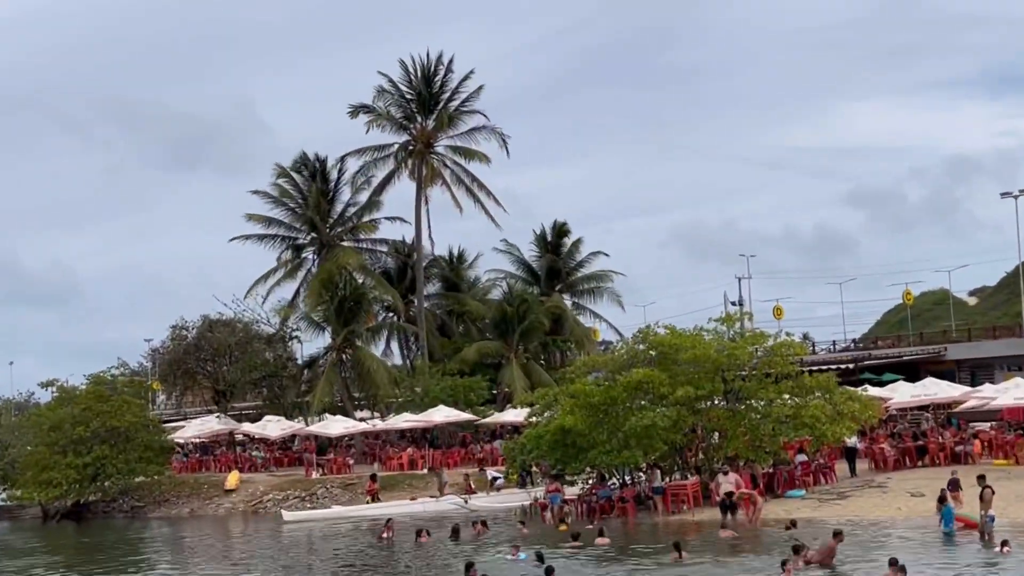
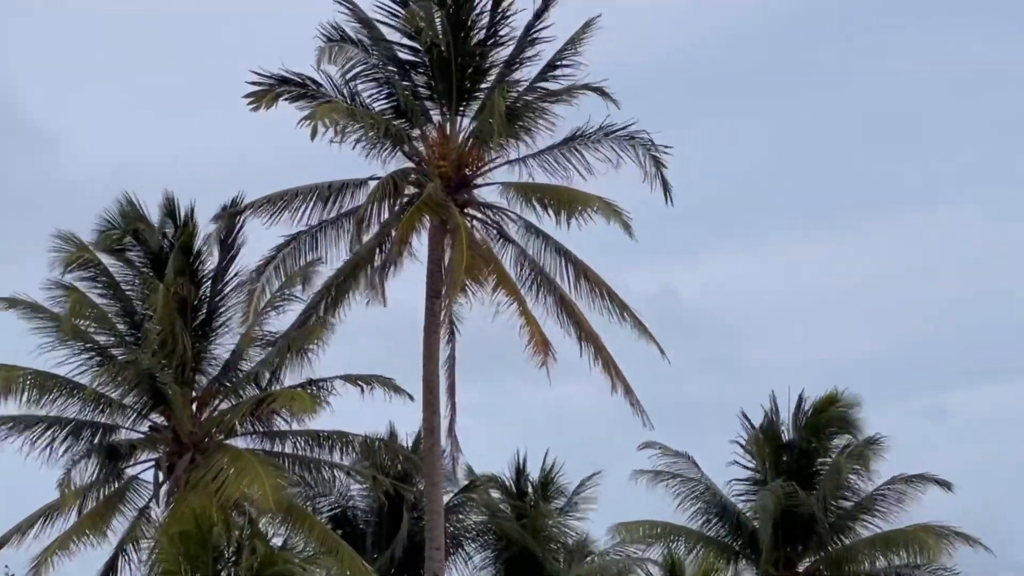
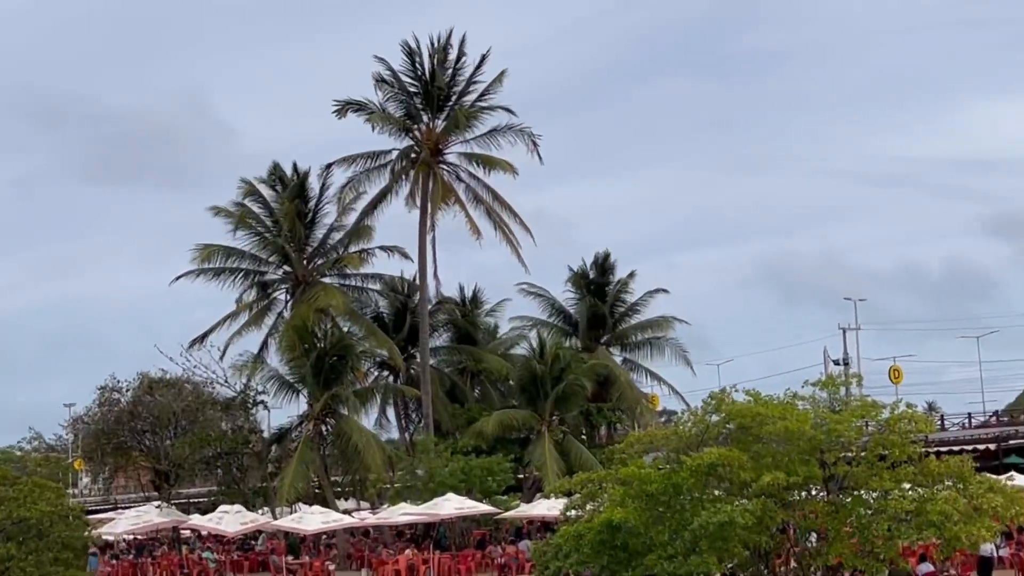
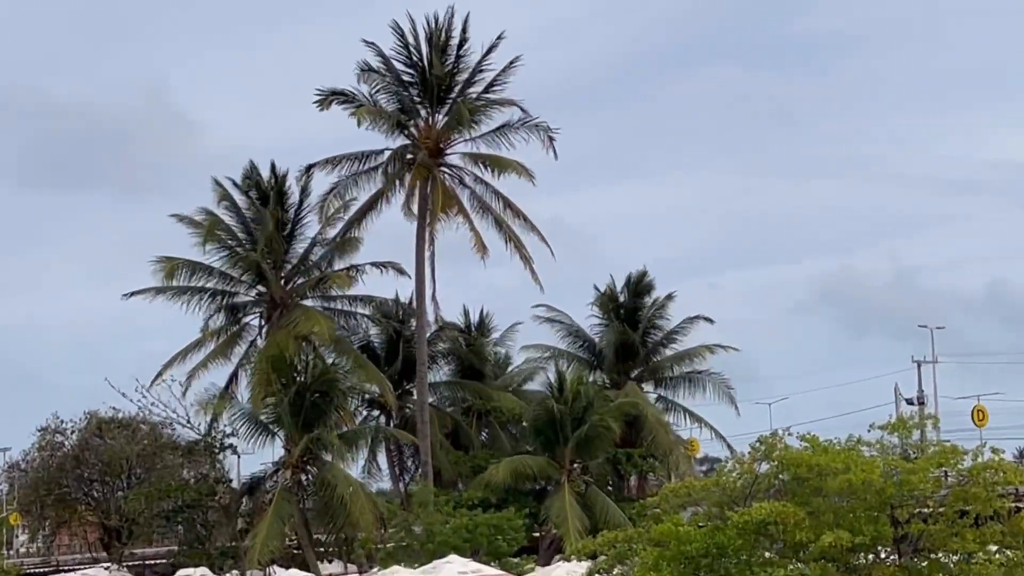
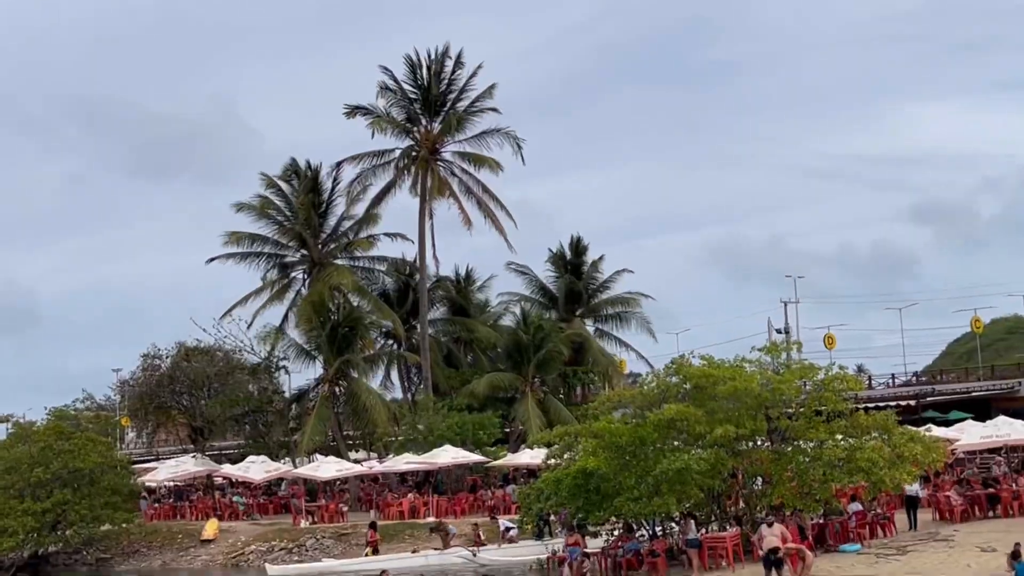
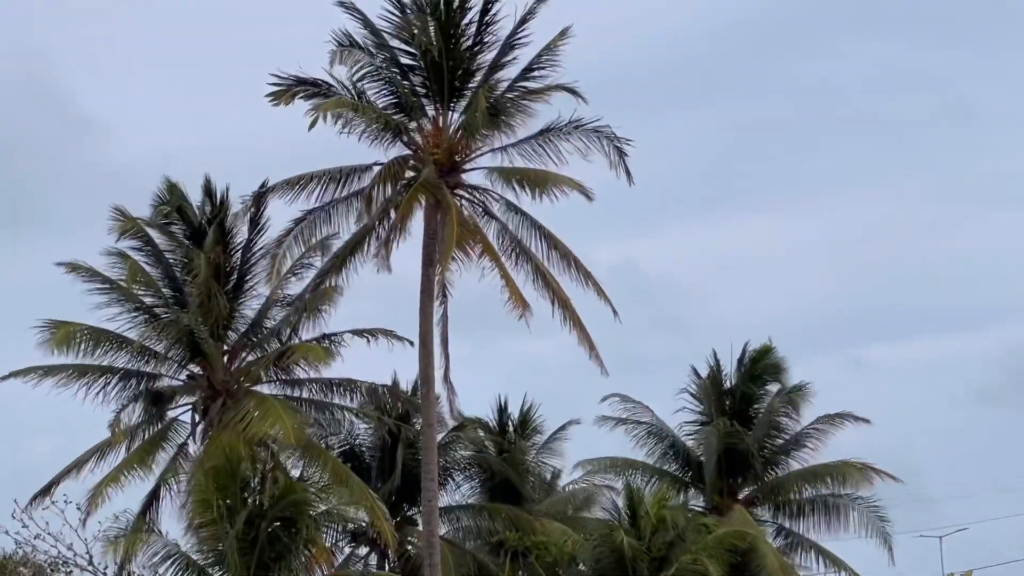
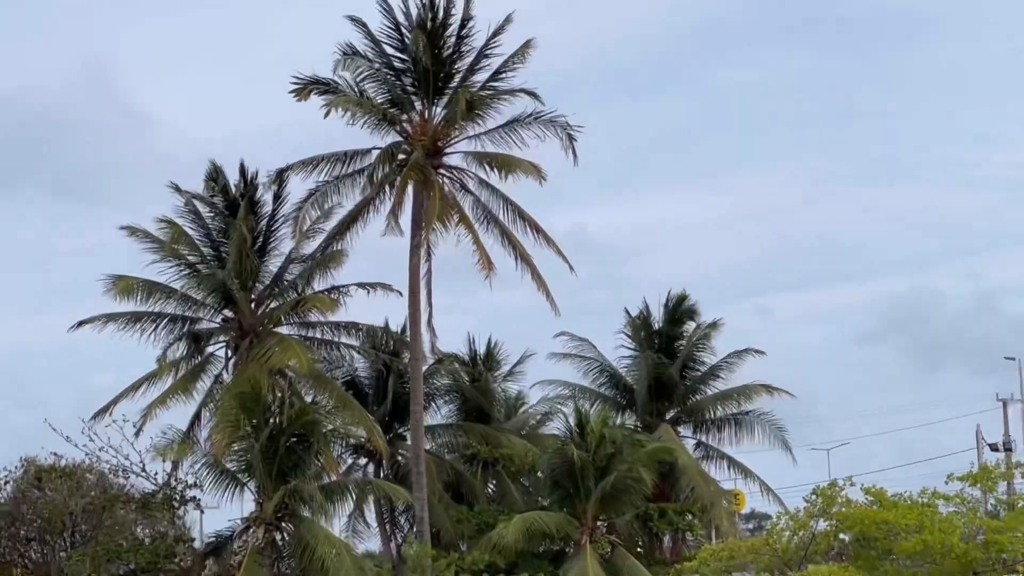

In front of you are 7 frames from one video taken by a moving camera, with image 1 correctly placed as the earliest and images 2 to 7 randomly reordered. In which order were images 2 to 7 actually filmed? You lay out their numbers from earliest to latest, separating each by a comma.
5, 3, 4, 7, 6, 2
